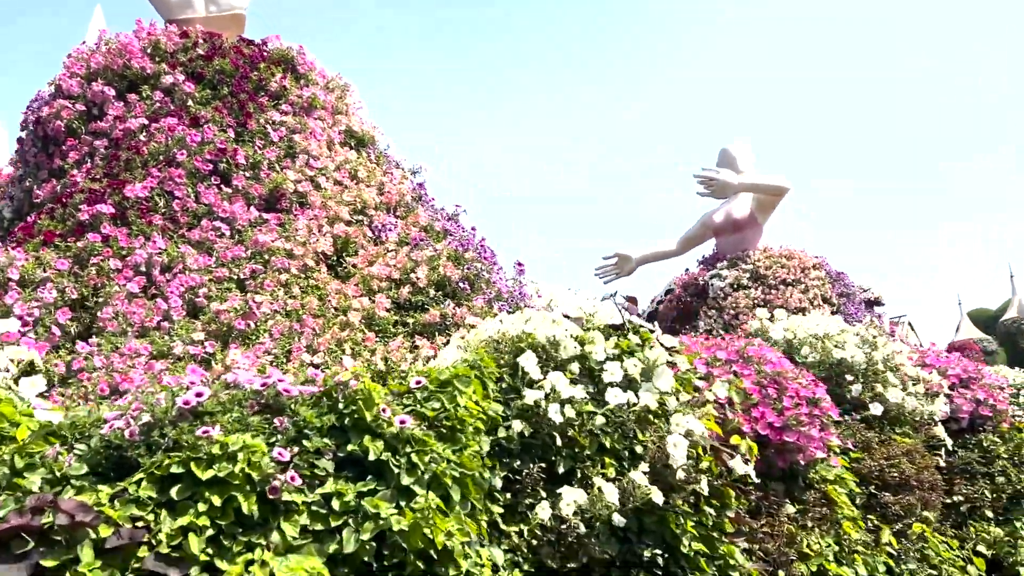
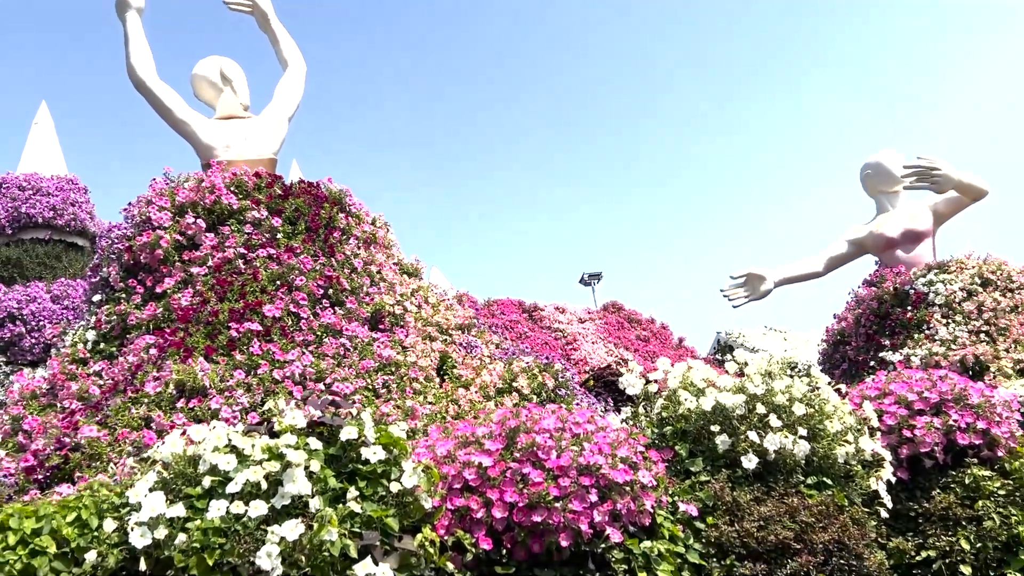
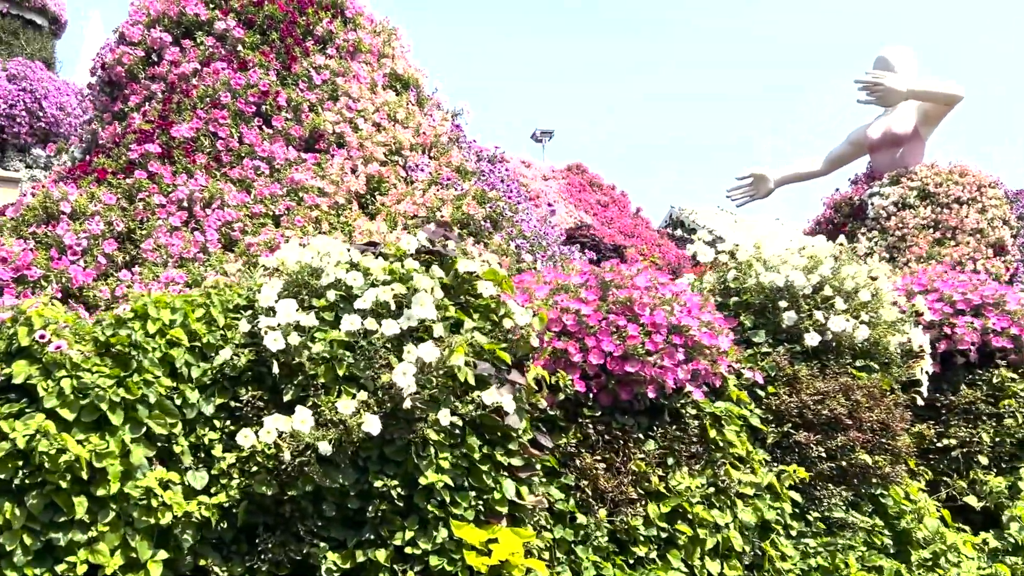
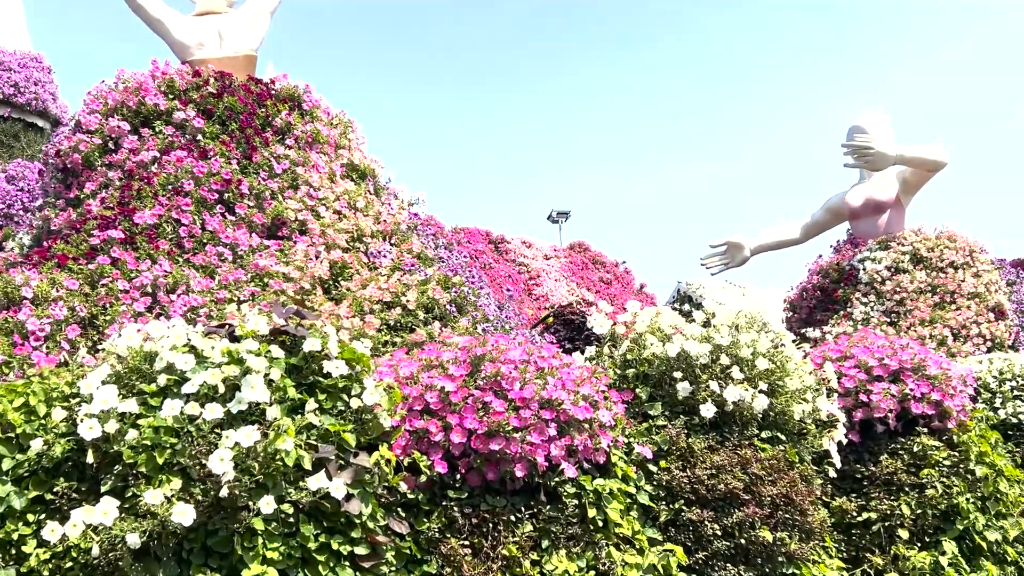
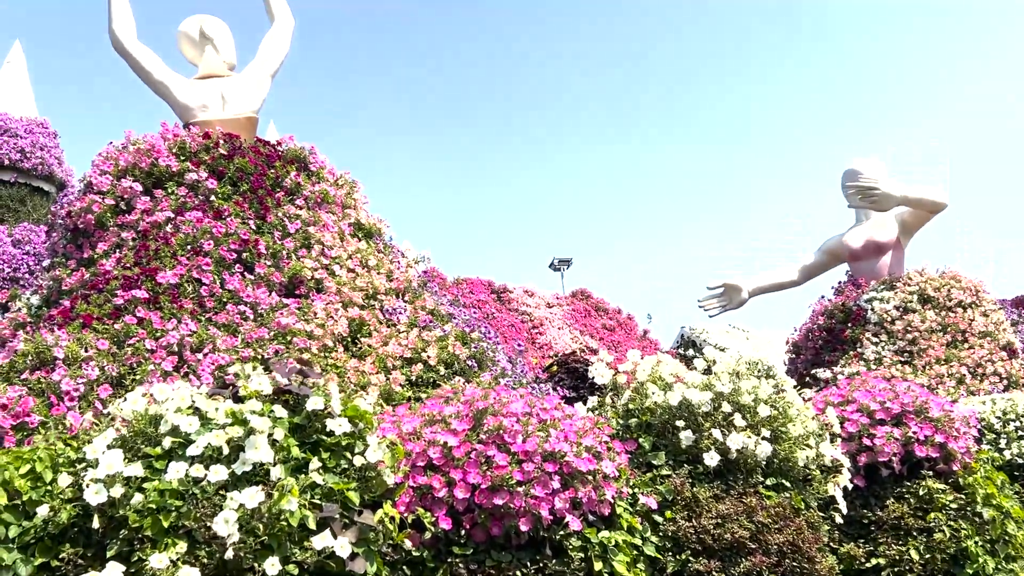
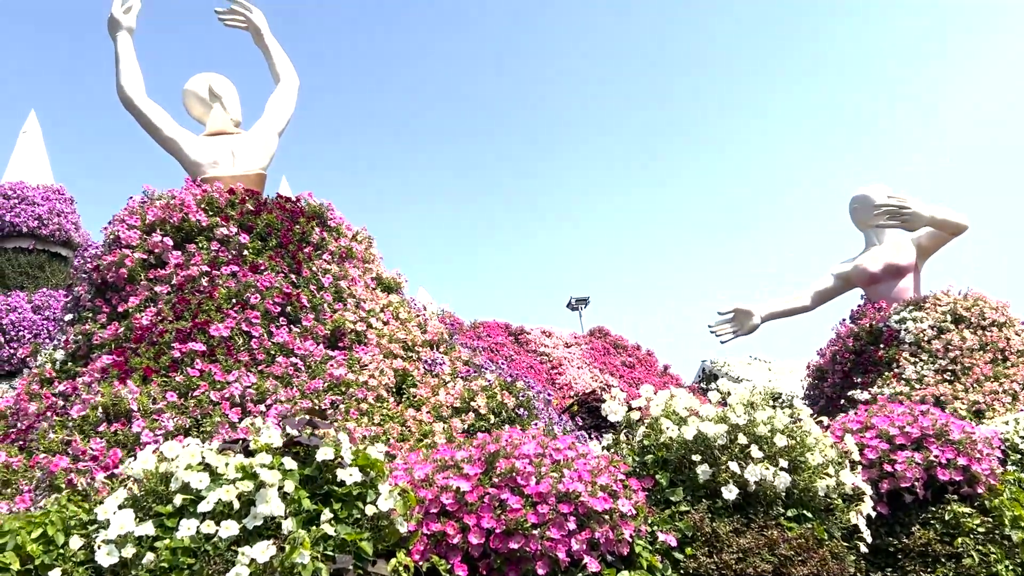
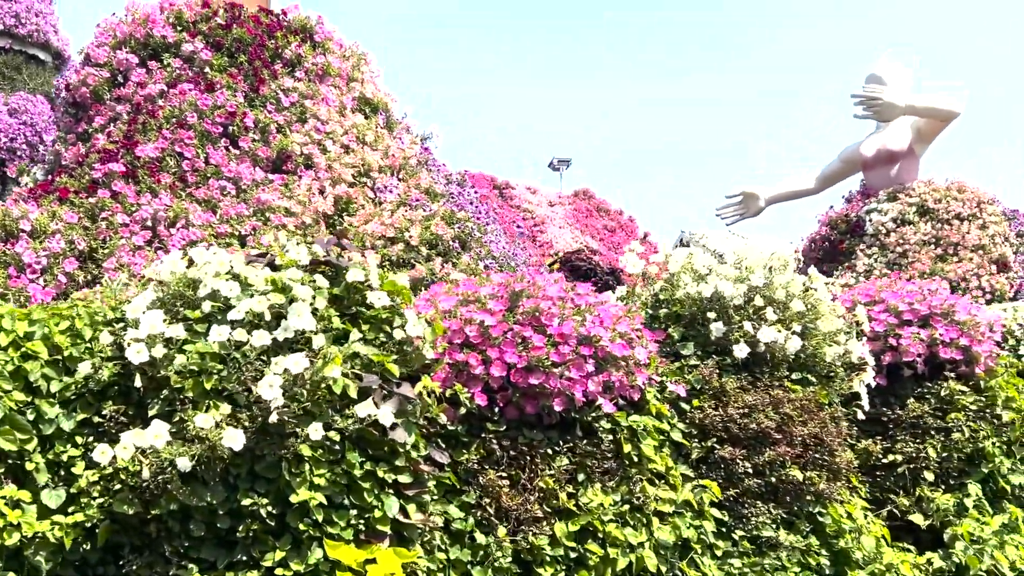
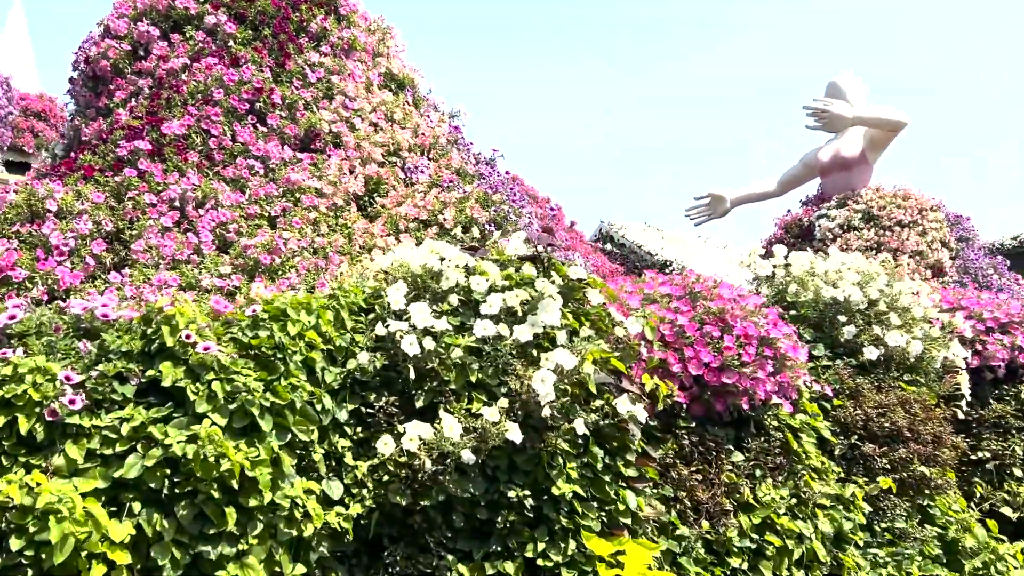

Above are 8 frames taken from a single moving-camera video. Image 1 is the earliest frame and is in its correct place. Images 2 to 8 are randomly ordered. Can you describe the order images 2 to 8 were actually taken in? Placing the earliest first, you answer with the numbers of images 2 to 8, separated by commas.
8, 3, 7, 4, 5, 6, 2
